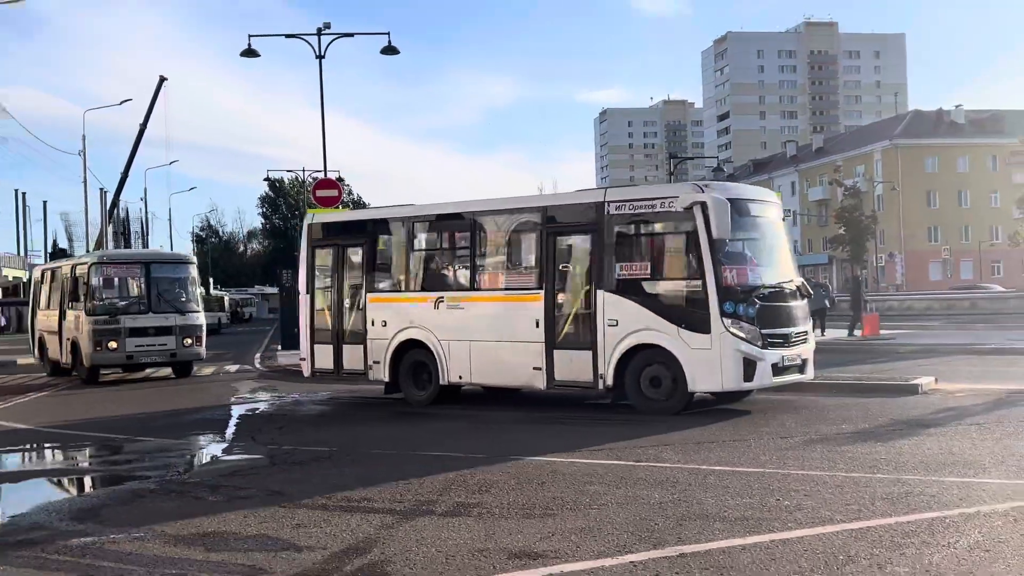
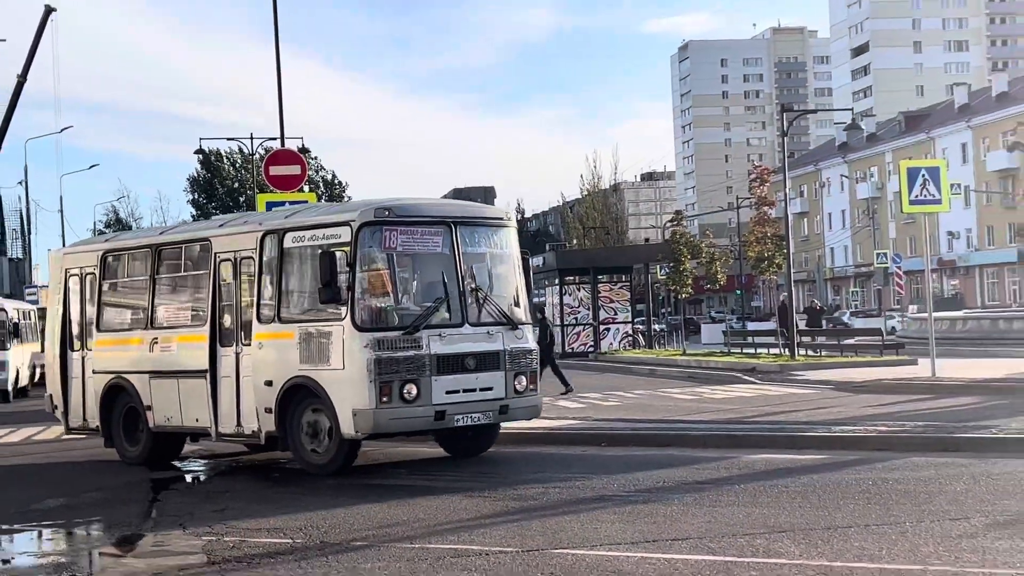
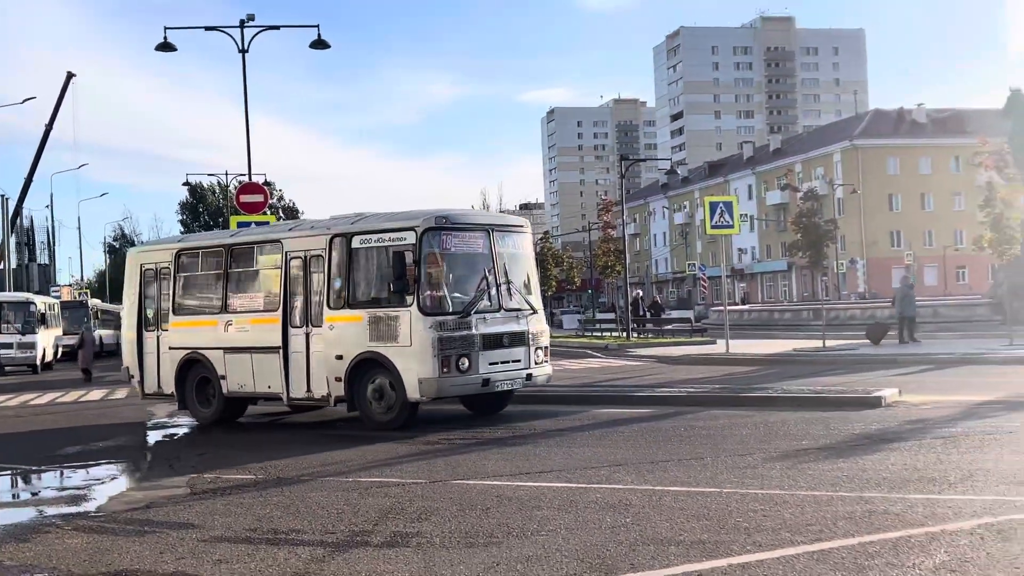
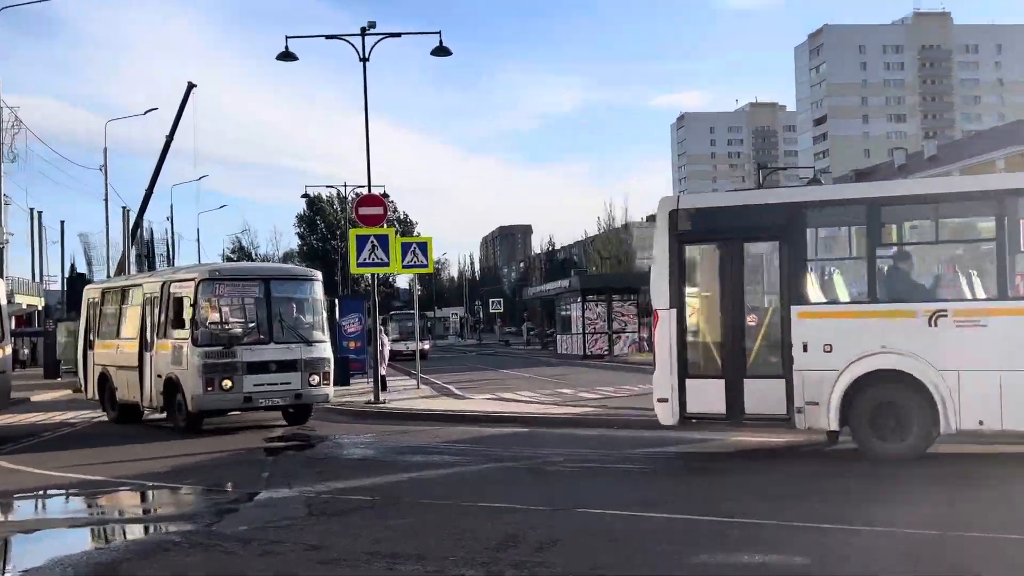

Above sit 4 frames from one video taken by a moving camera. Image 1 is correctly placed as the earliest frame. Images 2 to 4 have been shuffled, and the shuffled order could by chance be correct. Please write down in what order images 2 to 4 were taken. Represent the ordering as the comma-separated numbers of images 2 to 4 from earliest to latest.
4, 2, 3
